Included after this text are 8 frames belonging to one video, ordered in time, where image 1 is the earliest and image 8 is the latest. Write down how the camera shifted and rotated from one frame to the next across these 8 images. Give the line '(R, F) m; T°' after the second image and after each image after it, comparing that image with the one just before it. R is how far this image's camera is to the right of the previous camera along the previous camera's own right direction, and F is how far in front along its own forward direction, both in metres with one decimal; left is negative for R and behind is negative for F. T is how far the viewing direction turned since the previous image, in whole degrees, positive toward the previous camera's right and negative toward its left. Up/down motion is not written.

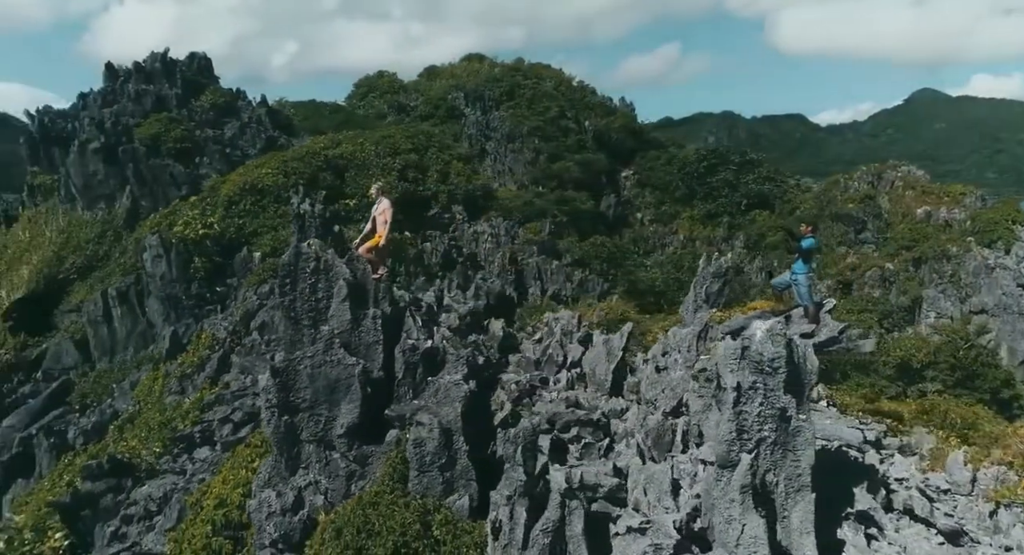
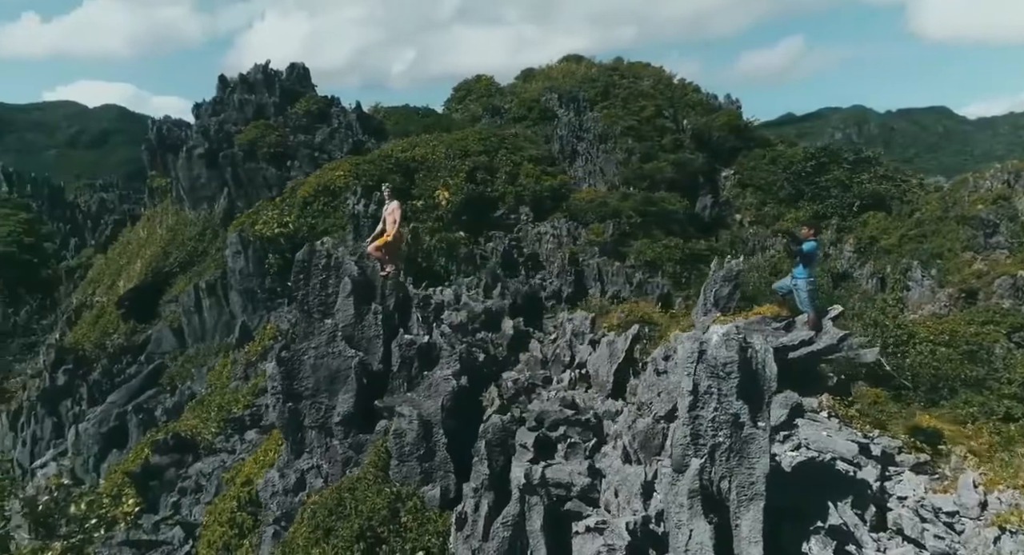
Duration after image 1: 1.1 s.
(+1.3, -0.1) m; -8°
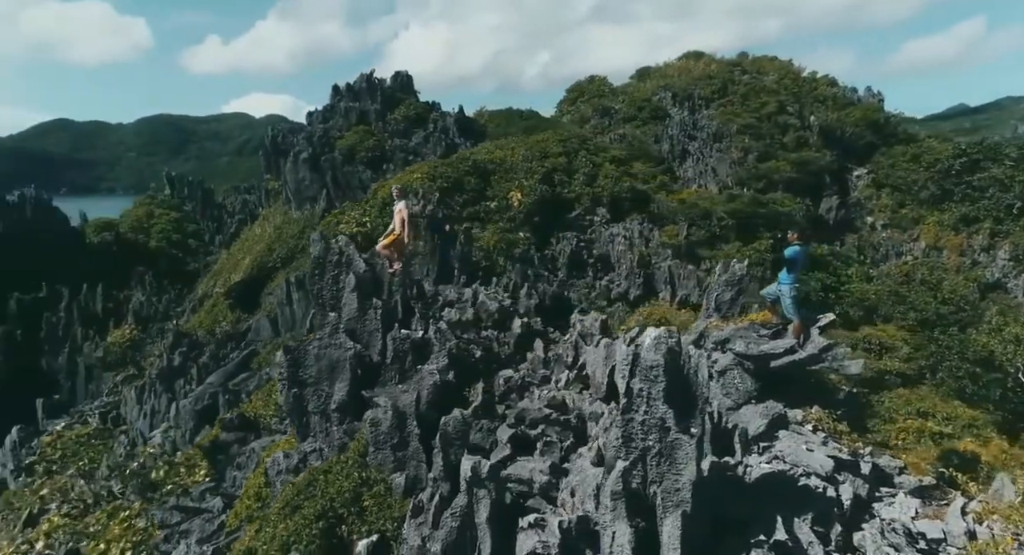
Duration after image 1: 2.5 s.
(+1.6, -0.1) m; -10°
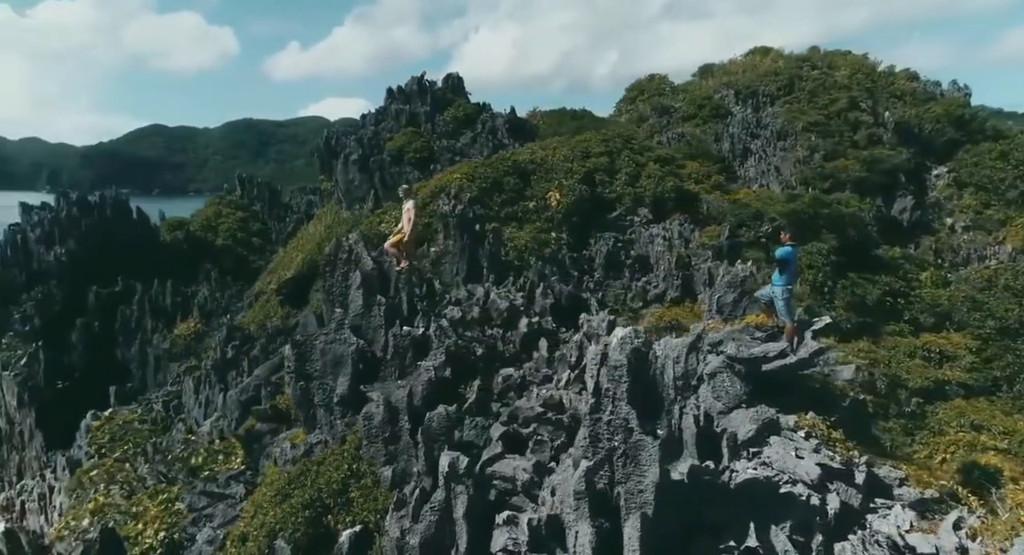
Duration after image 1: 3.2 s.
(+0.8, 0.0) m; -5°
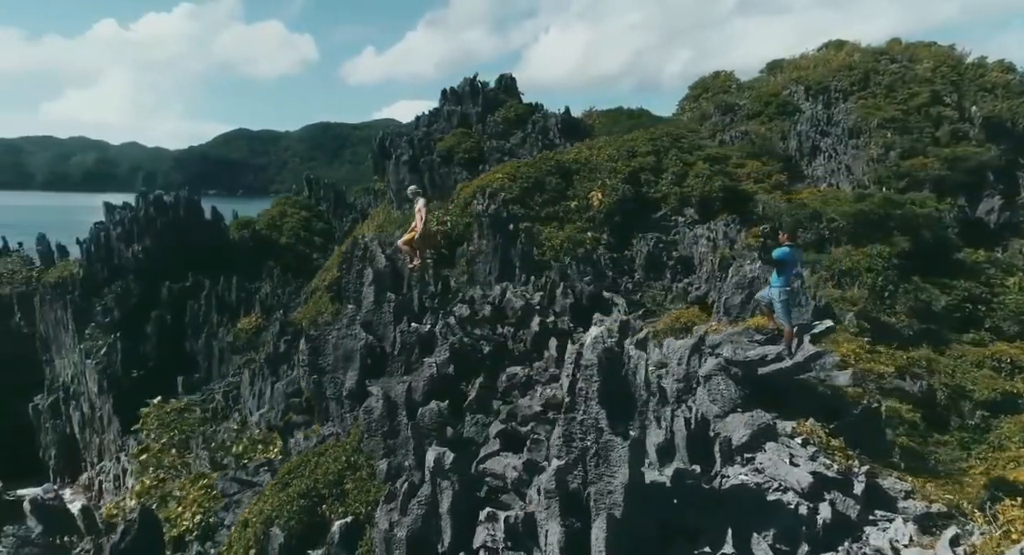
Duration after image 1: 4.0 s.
(+0.8, 0.0) m; -5°
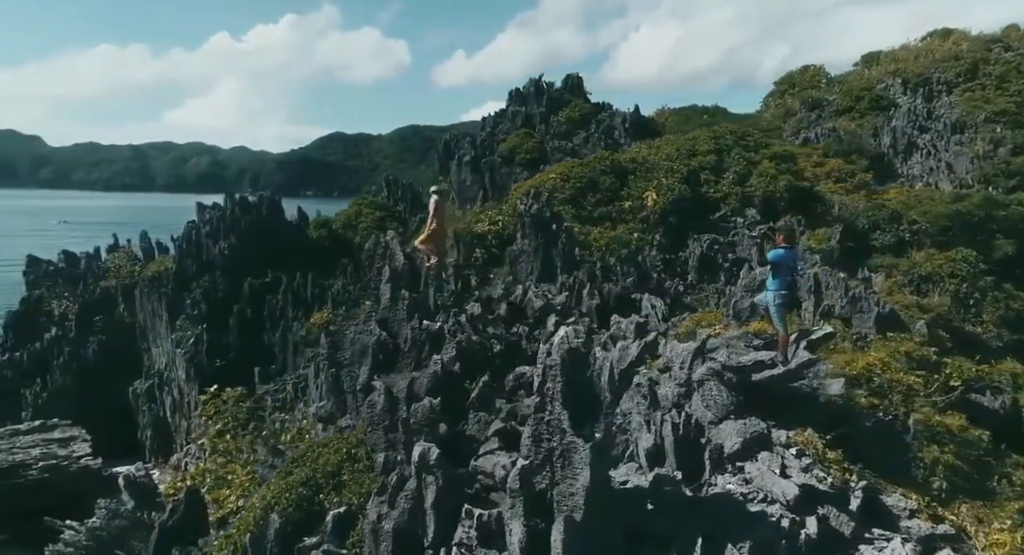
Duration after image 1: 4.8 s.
(+0.9, 0.0) m; -7°
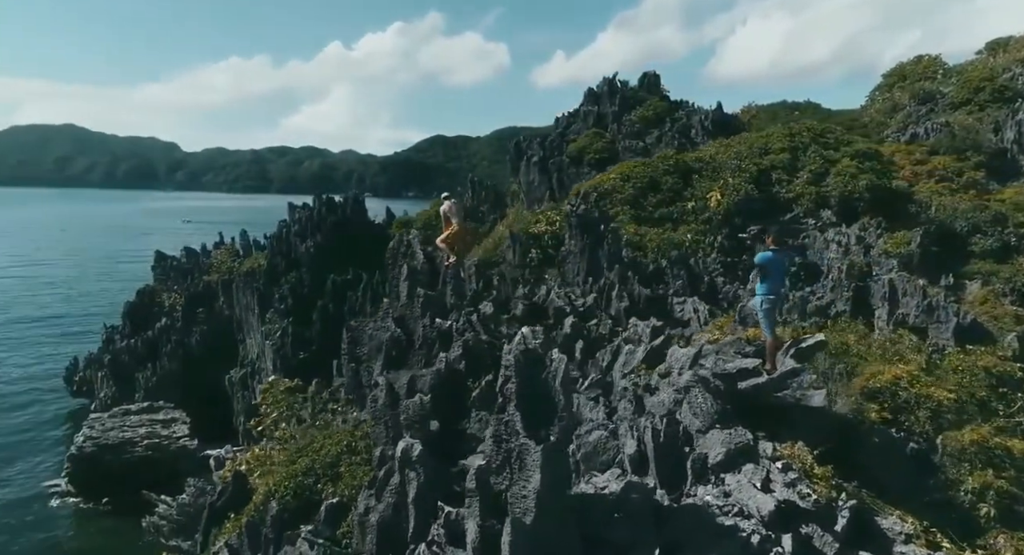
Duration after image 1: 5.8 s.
(+1.1, +0.1) m; -8°
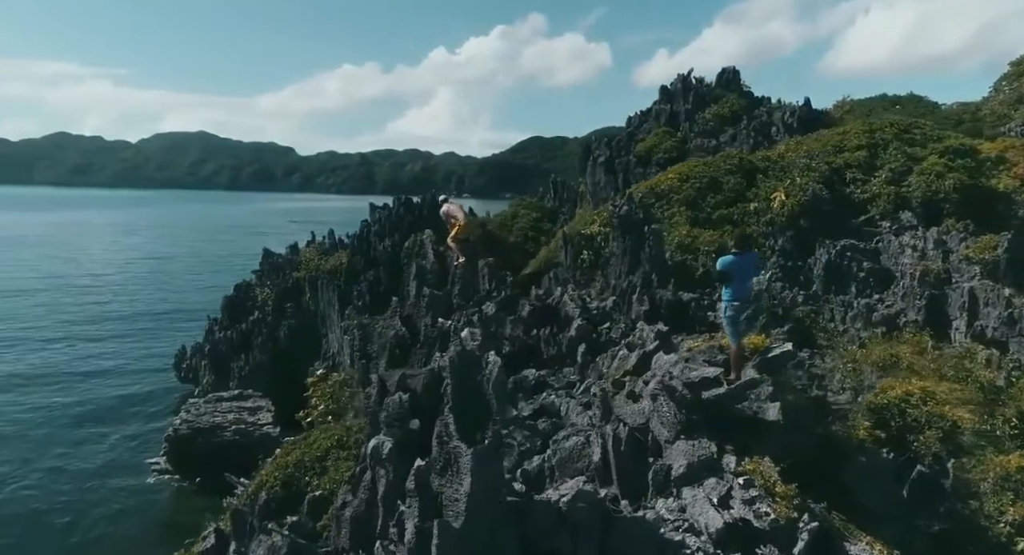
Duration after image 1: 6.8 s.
(+1.2, +0.2) m; -8°
